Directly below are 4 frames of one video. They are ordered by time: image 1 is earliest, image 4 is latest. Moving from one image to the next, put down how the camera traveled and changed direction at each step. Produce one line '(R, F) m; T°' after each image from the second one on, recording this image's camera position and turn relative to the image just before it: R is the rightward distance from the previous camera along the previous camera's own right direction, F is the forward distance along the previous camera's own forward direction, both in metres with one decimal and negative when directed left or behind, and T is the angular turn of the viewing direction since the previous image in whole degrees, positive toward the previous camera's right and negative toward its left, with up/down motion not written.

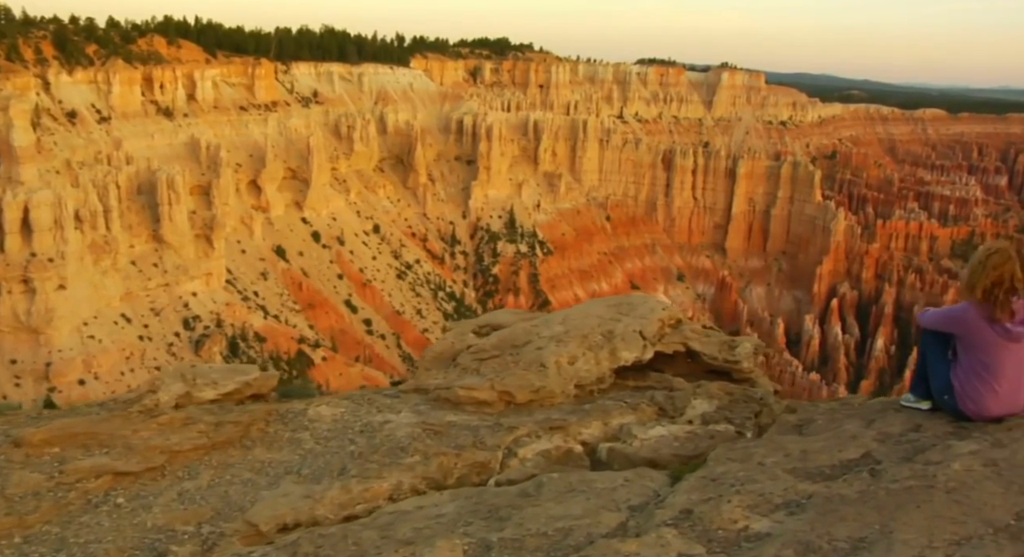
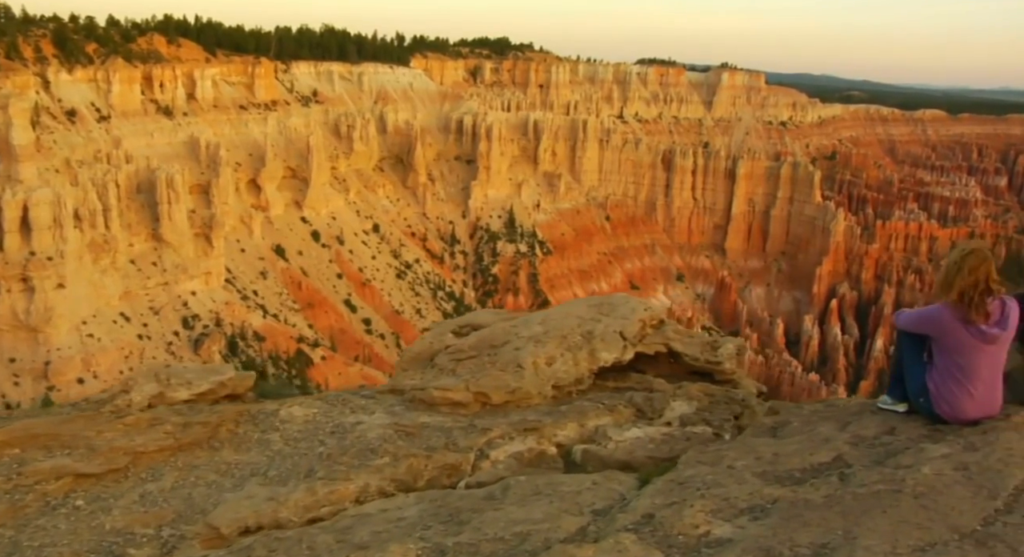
(+0.2, +0.1) m; 0°
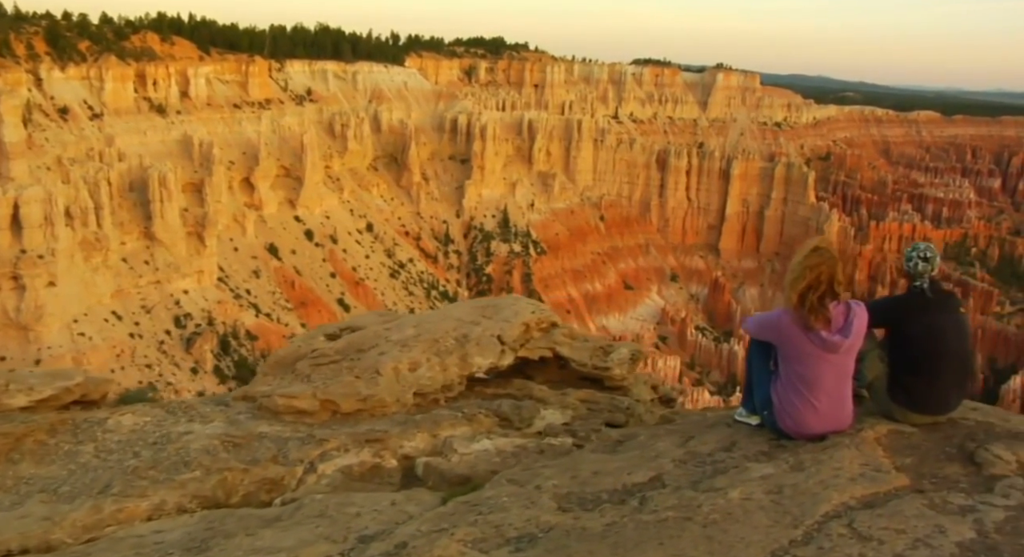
(+1.3, +0.5) m; 0°
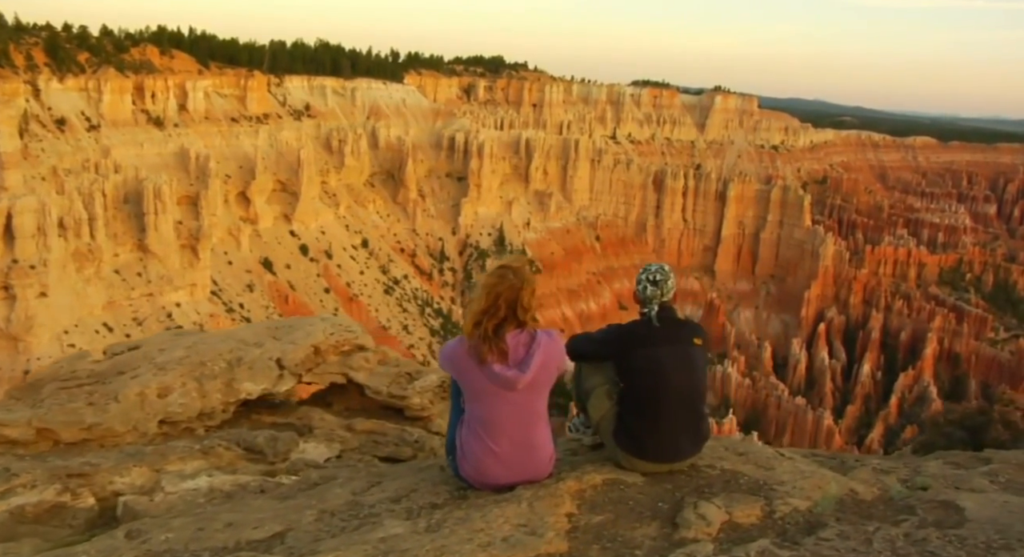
(+2.1, +0.7) m; 0°
